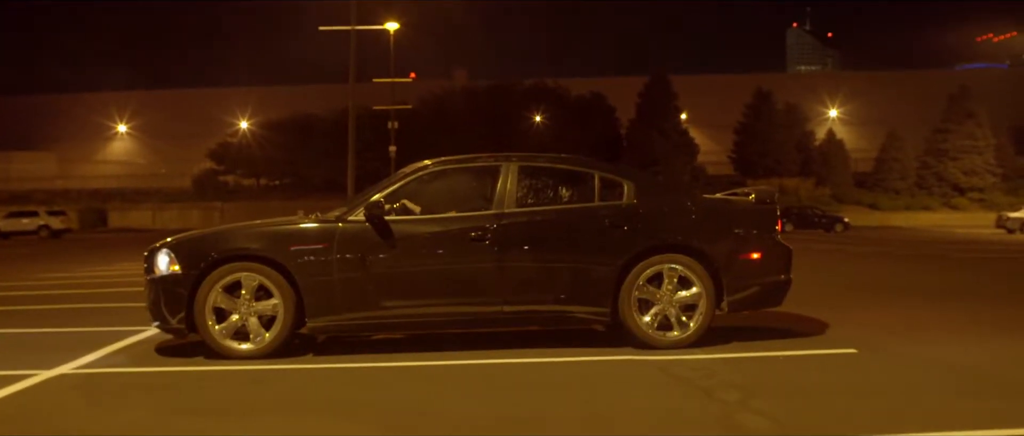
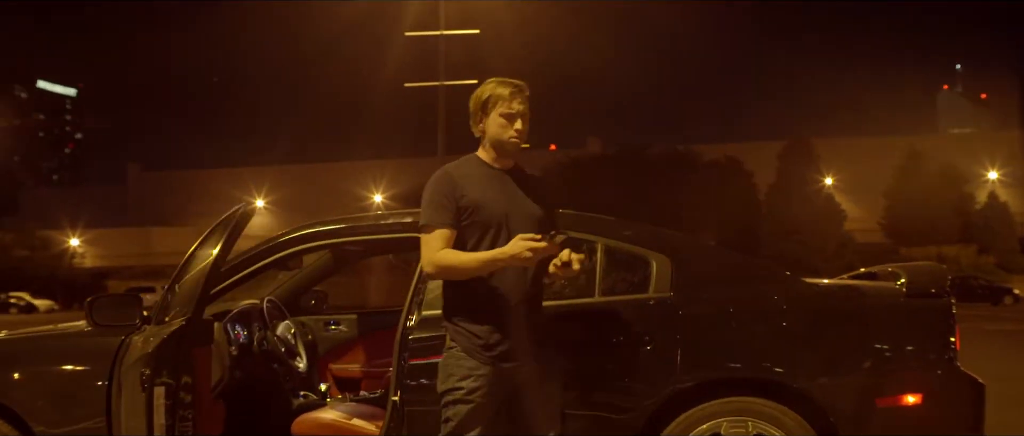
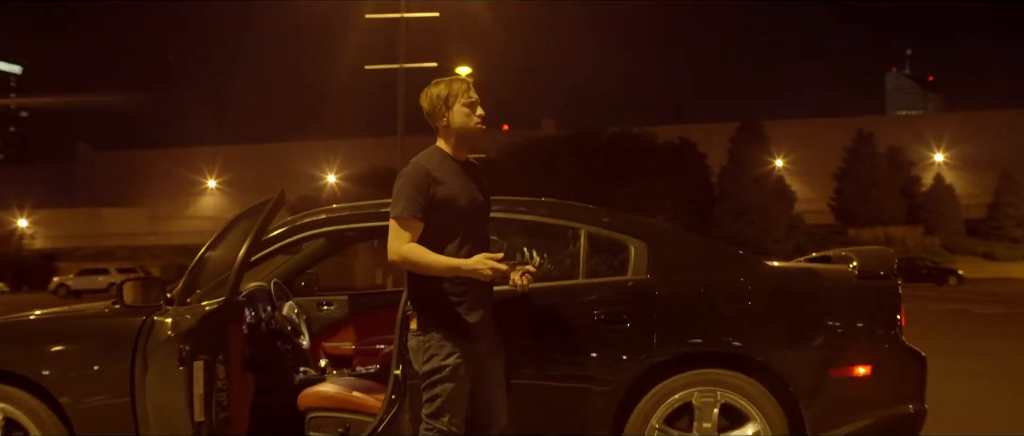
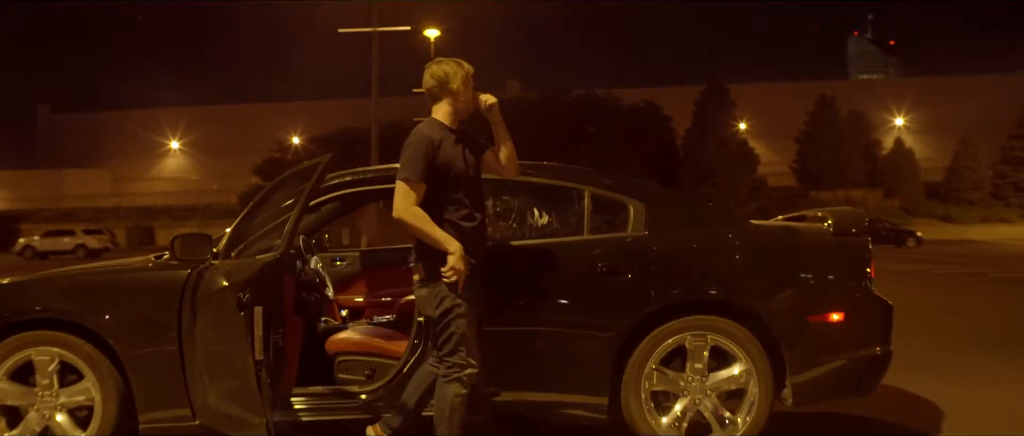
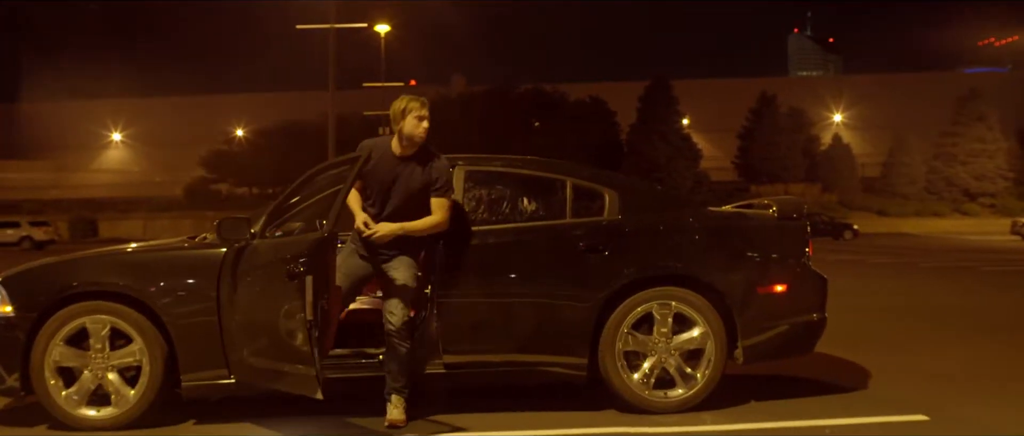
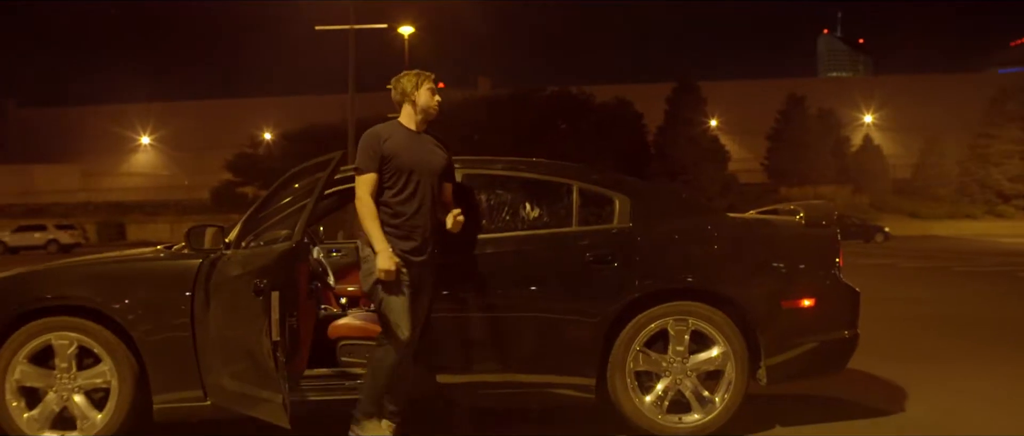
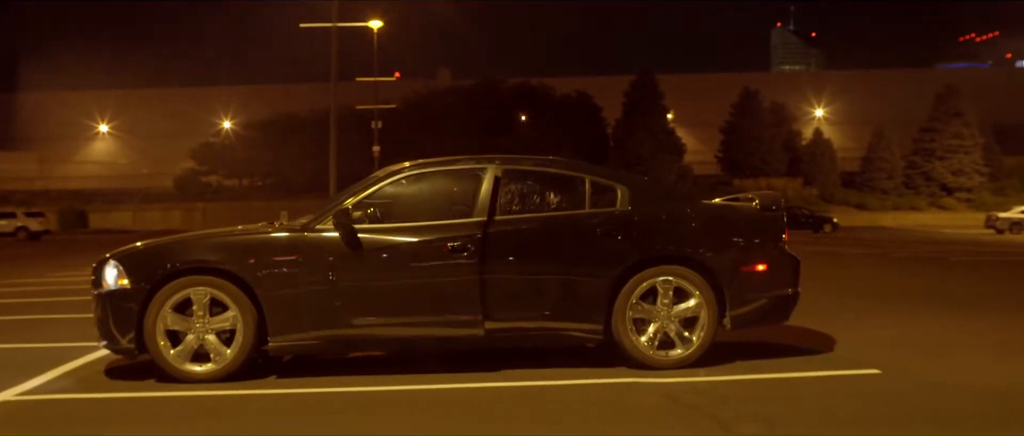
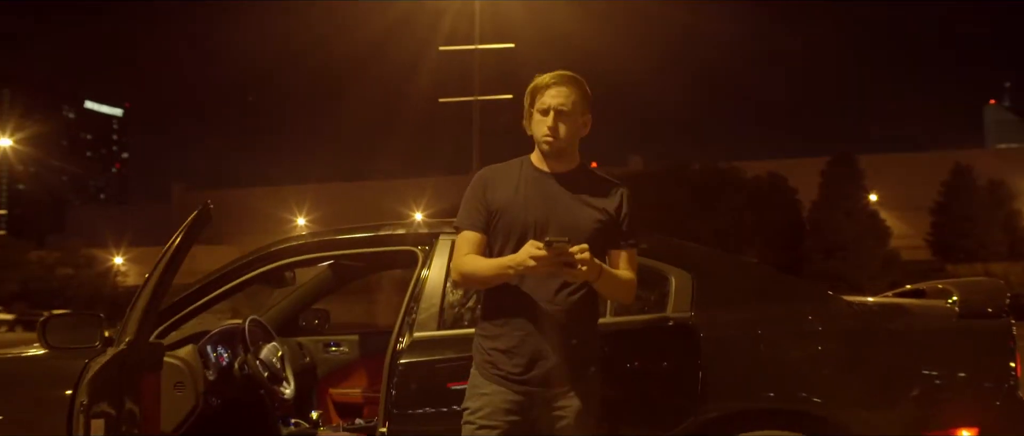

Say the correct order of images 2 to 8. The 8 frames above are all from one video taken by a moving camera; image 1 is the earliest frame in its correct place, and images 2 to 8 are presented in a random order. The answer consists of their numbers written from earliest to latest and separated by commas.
7, 5, 6, 4, 3, 2, 8
